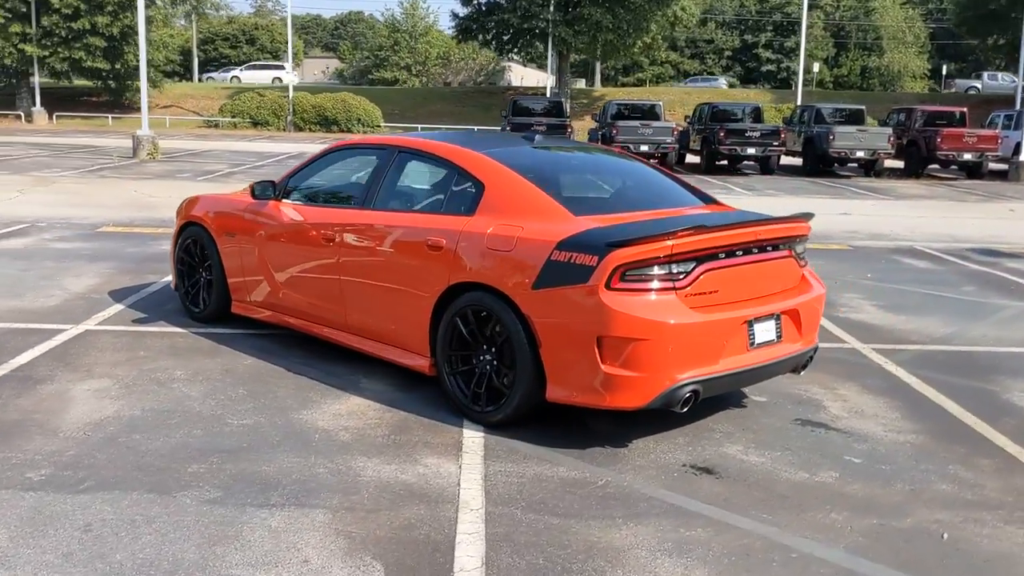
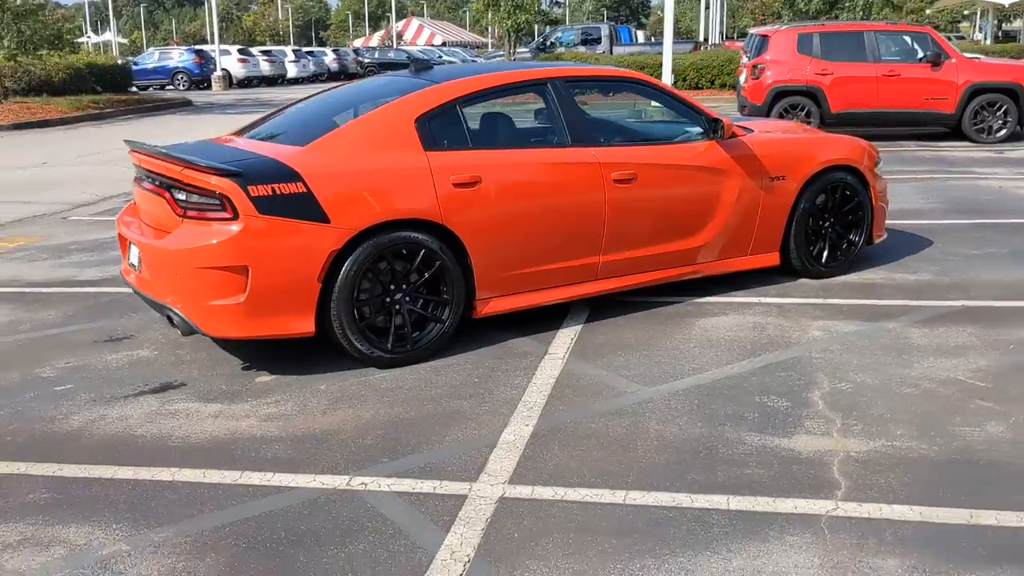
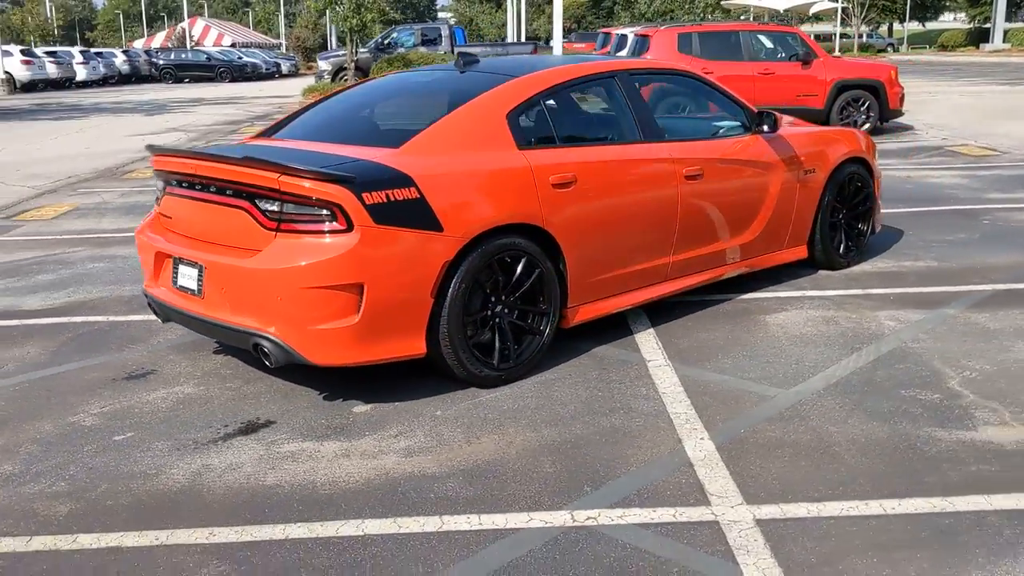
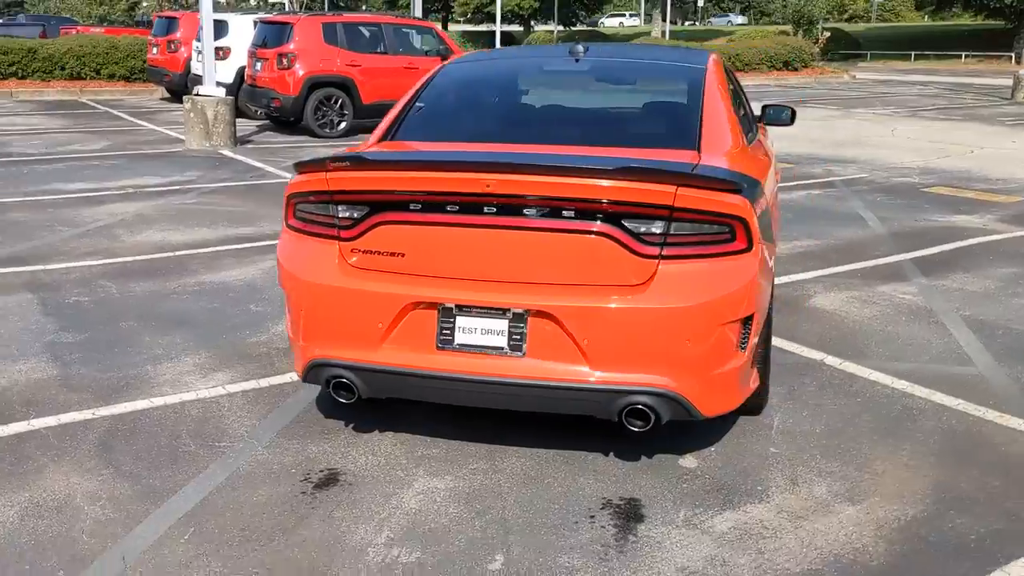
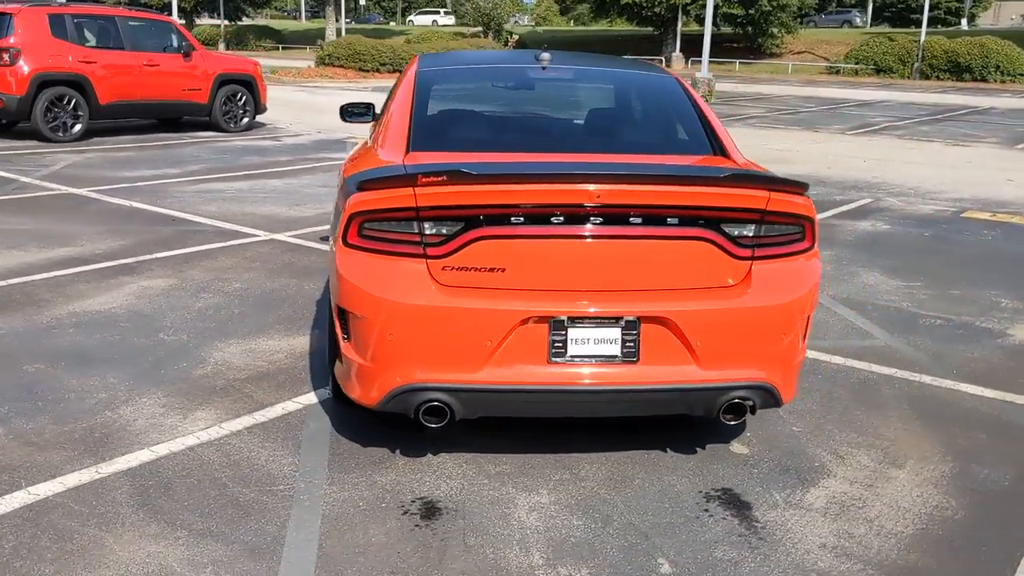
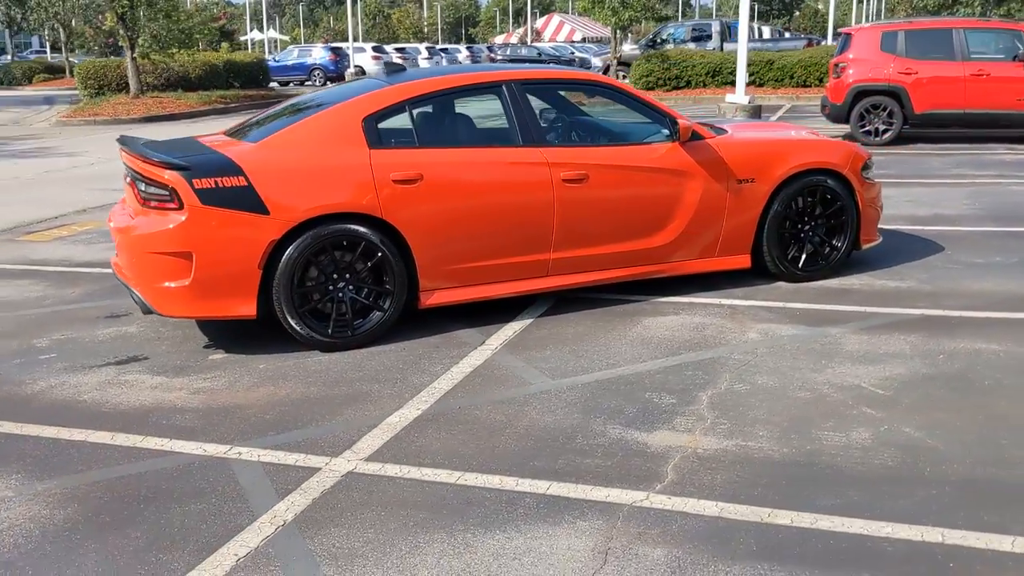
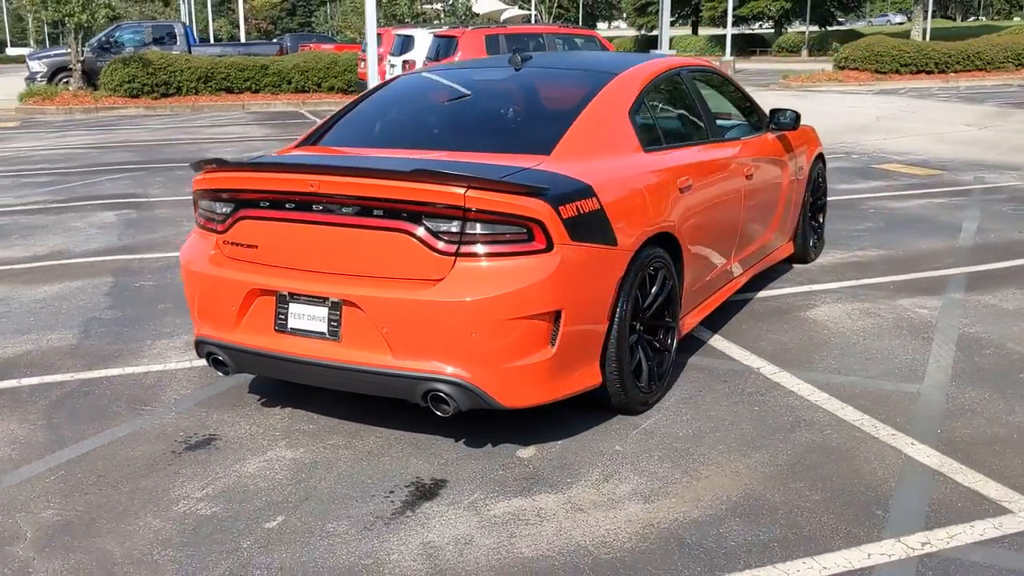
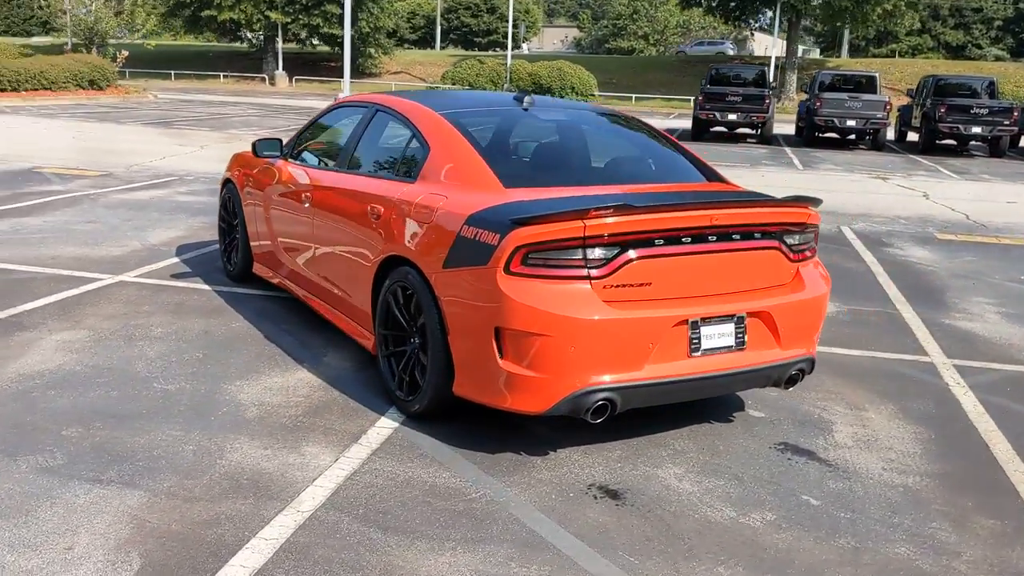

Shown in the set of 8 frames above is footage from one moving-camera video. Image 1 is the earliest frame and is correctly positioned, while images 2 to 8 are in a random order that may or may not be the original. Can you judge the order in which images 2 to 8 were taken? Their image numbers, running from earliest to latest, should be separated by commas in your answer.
8, 5, 4, 7, 3, 2, 6
